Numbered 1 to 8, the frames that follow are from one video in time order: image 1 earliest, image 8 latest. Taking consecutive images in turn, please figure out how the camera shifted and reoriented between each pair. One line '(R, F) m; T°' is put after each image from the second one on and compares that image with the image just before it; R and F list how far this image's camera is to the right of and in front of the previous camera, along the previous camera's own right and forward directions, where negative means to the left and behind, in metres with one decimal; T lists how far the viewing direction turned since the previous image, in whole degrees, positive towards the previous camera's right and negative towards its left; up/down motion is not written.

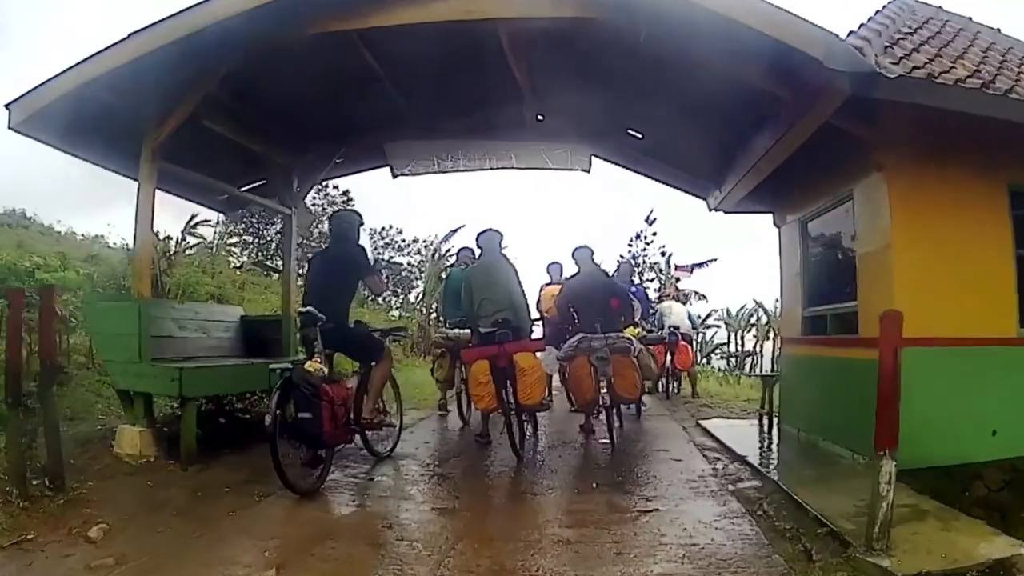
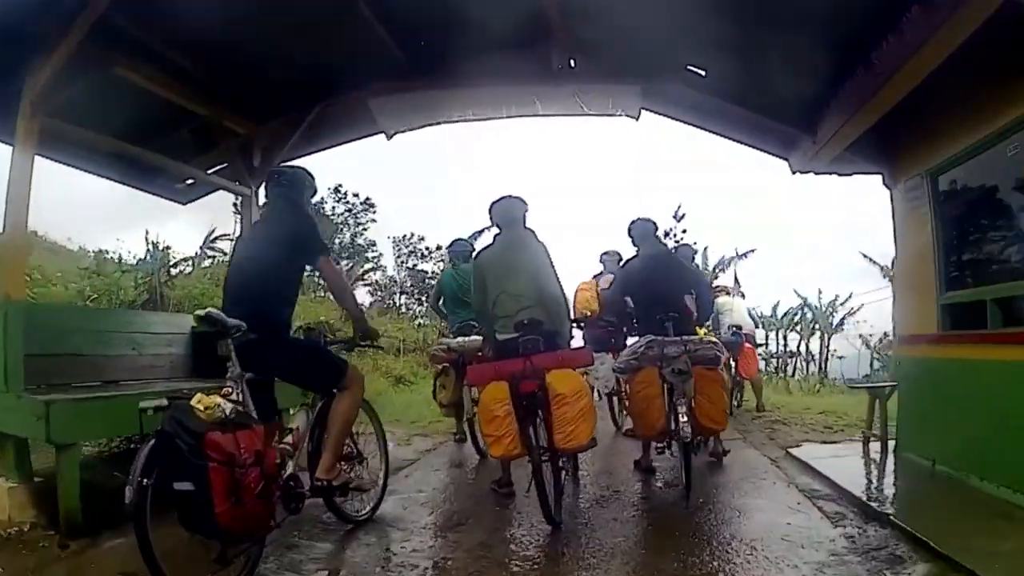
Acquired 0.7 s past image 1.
(0.0, +2.1) m; -2°
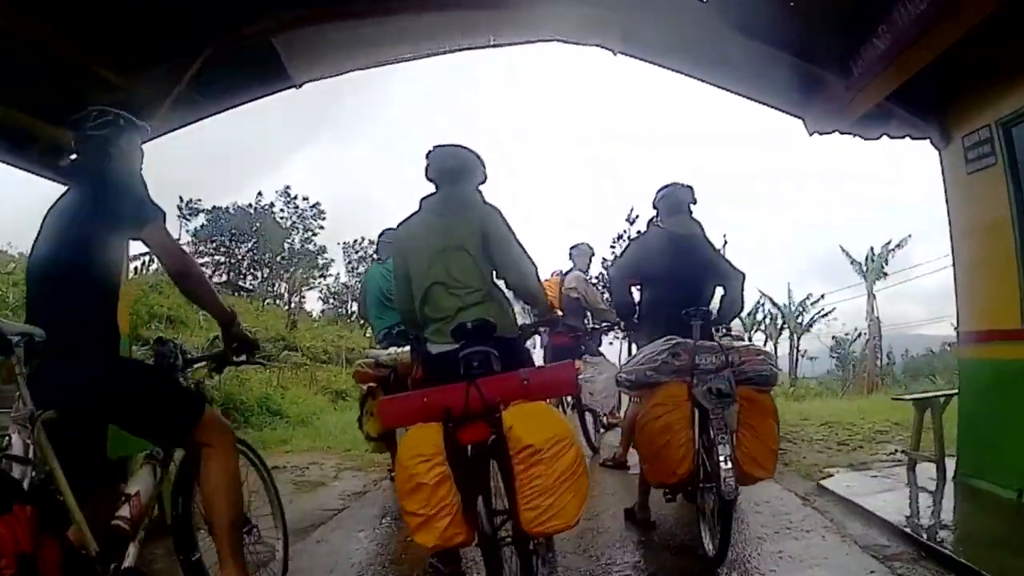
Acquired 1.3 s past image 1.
(+0.1, +1.5) m; +3°
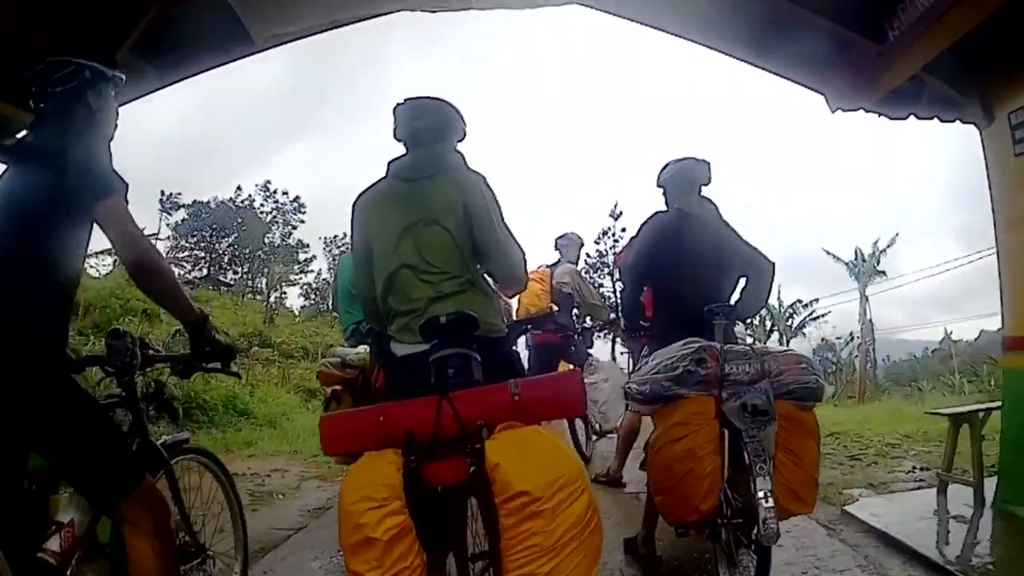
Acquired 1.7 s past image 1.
(0.0, +0.6) m; +1°
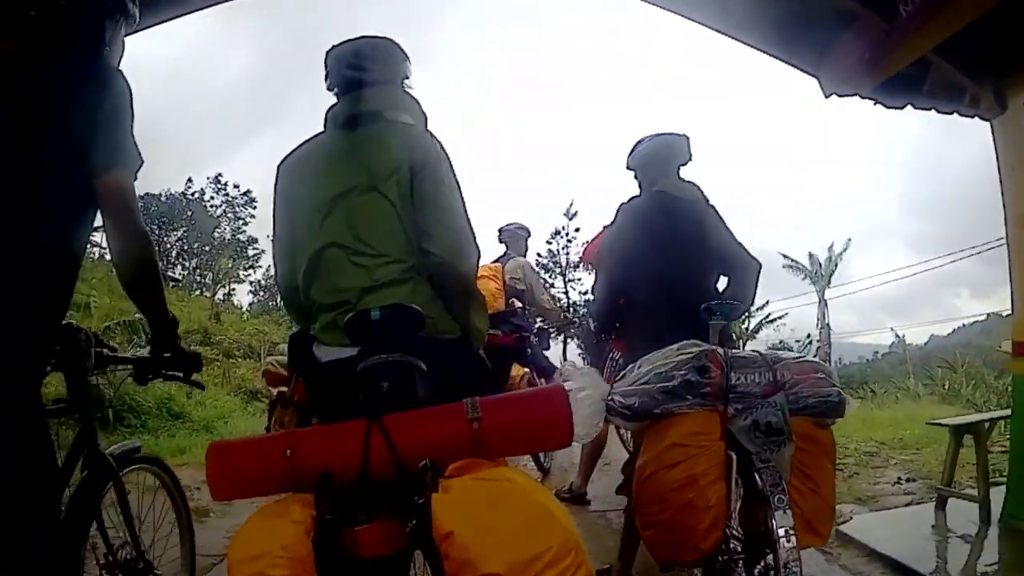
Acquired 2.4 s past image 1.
(0.0, +0.5) m; +3°
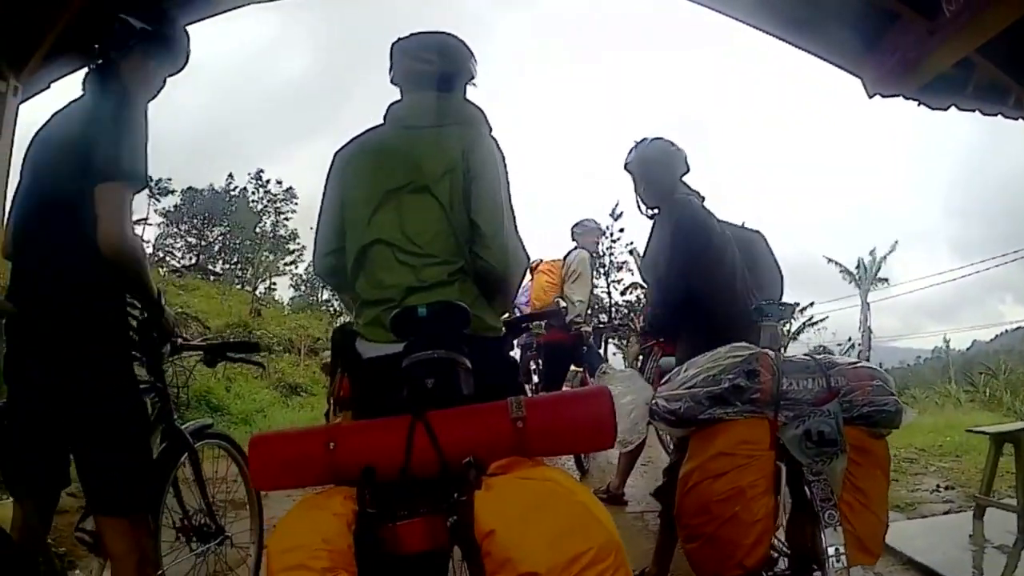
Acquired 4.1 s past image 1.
(0.0, 0.0) m; -2°
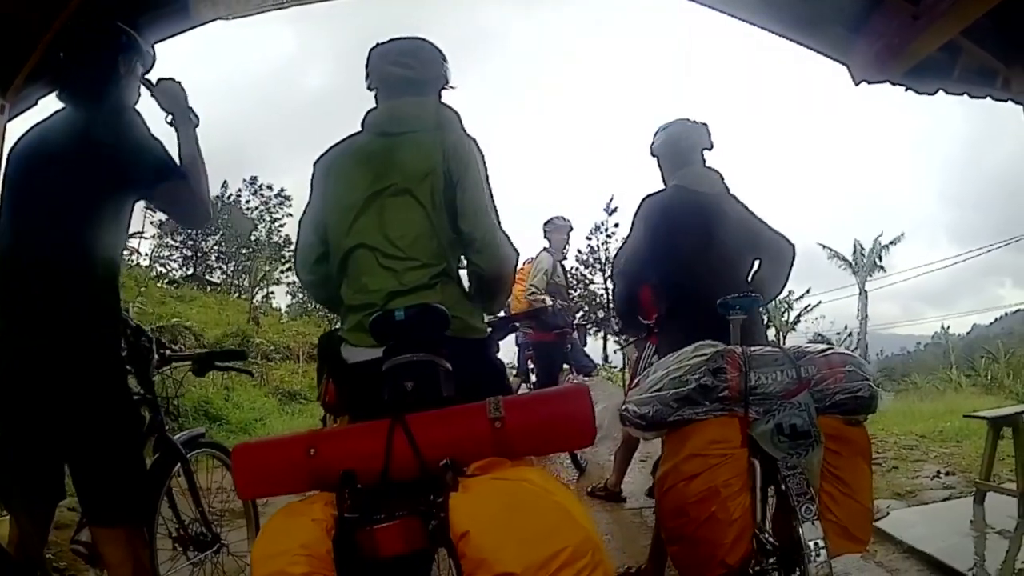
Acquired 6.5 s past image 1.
(0.0, 0.0) m; 0°
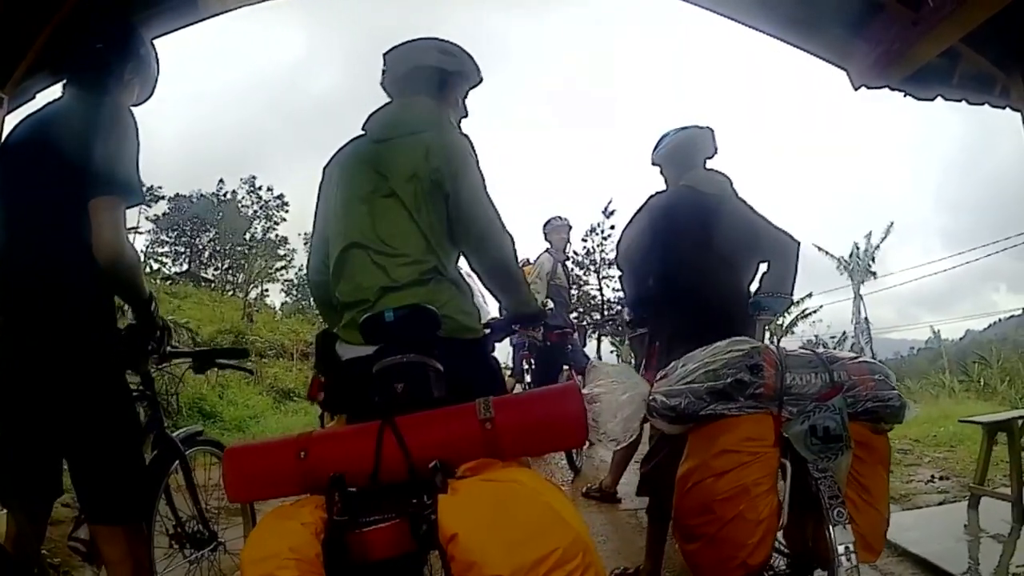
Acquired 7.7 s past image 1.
(0.0, 0.0) m; 0°
